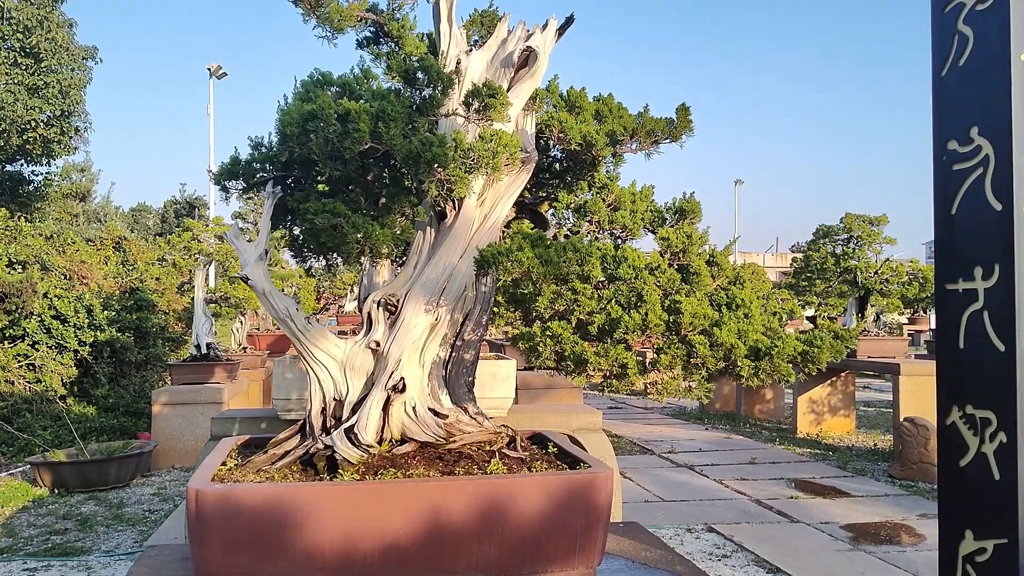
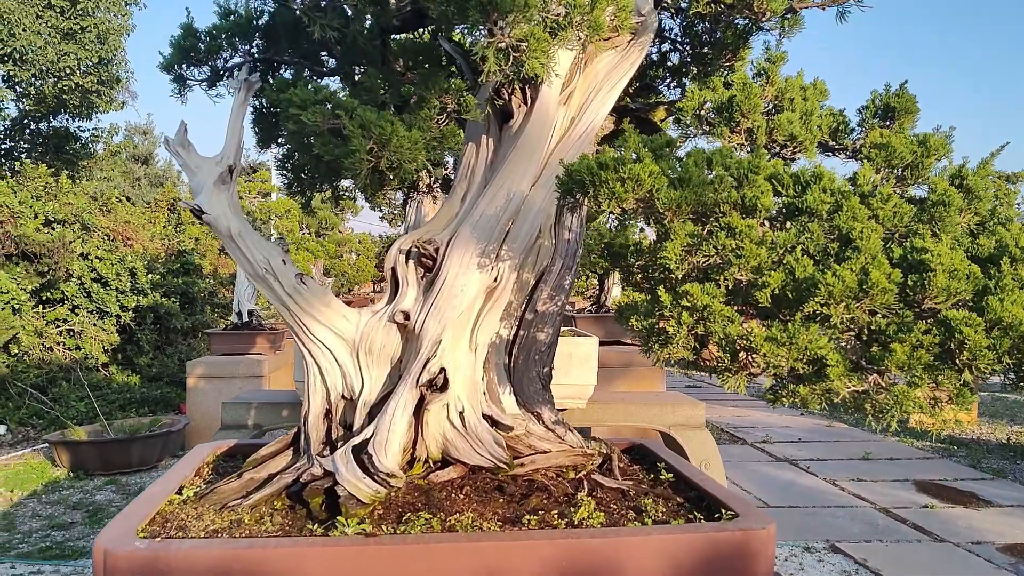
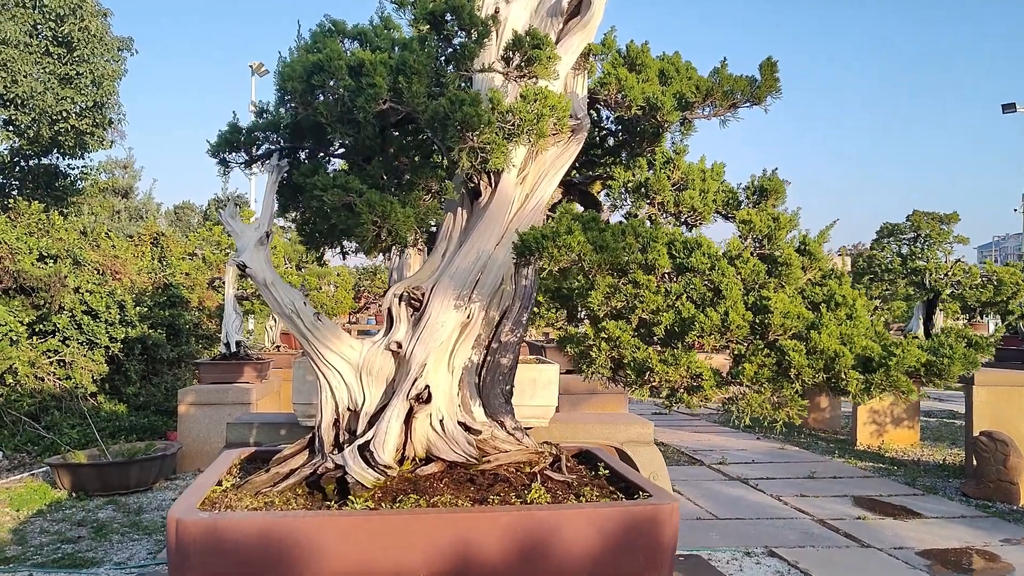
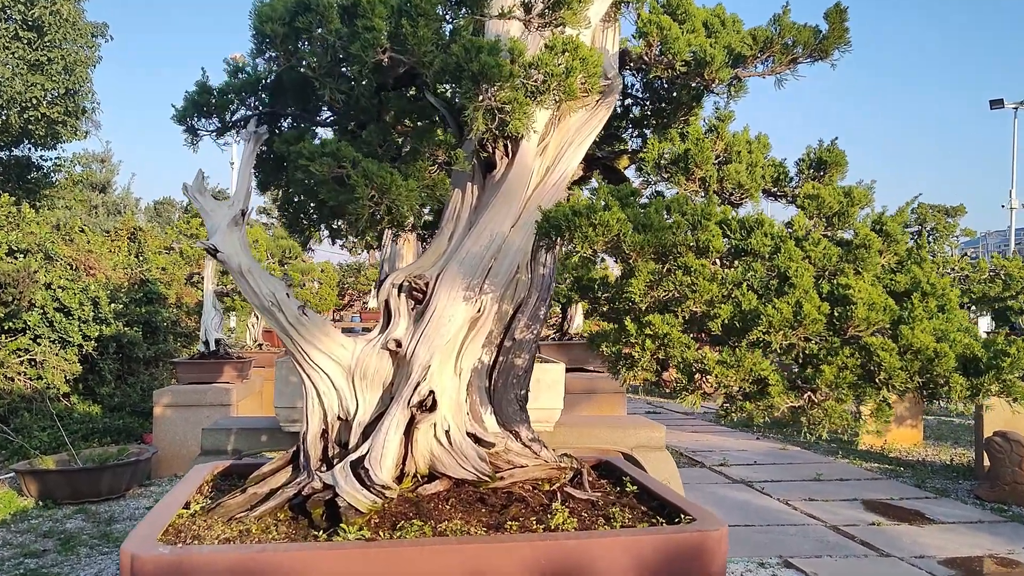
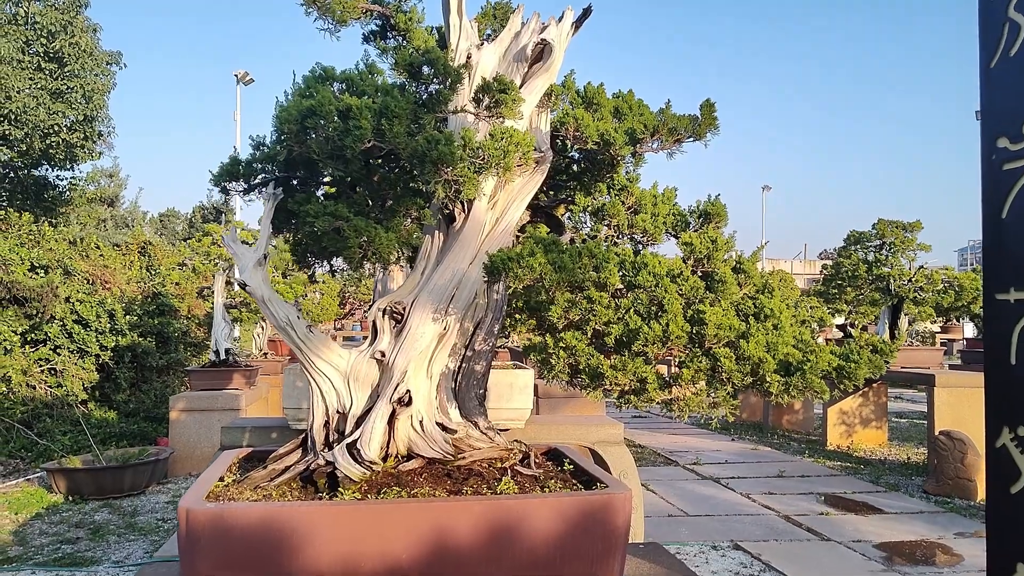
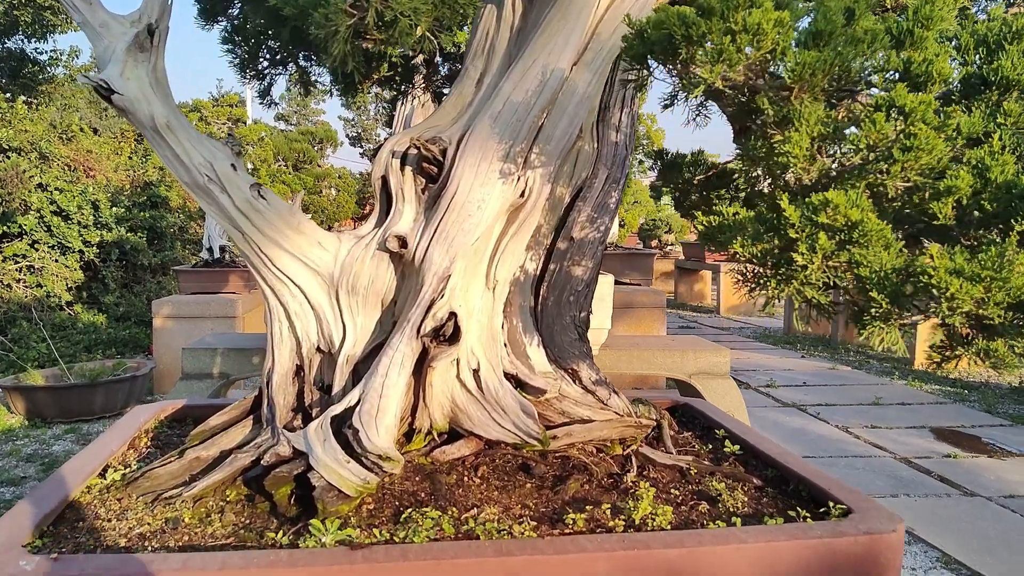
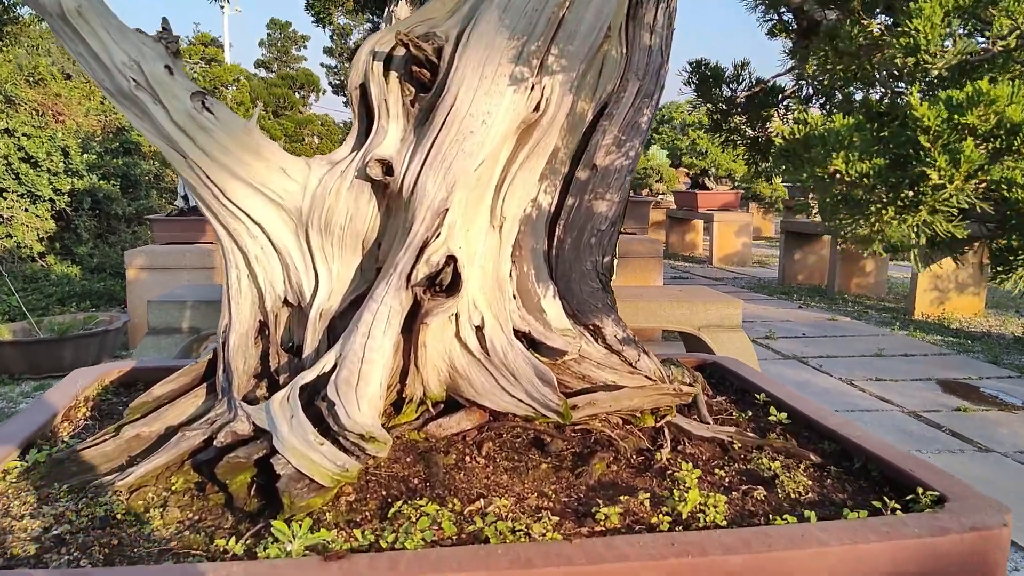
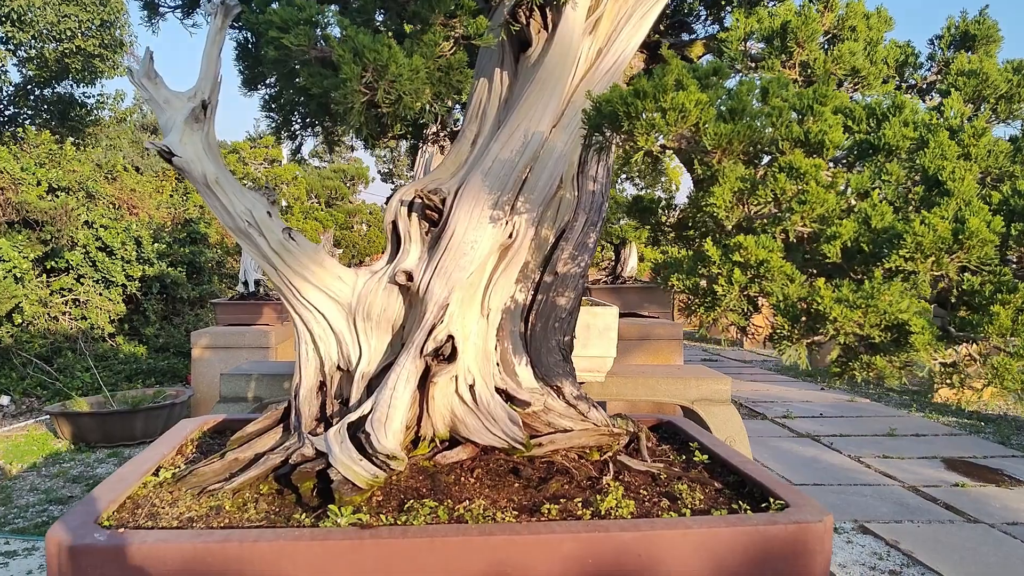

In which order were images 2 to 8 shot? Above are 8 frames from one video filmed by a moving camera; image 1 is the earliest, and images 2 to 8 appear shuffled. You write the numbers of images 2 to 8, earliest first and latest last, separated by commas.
5, 3, 4, 2, 8, 6, 7
